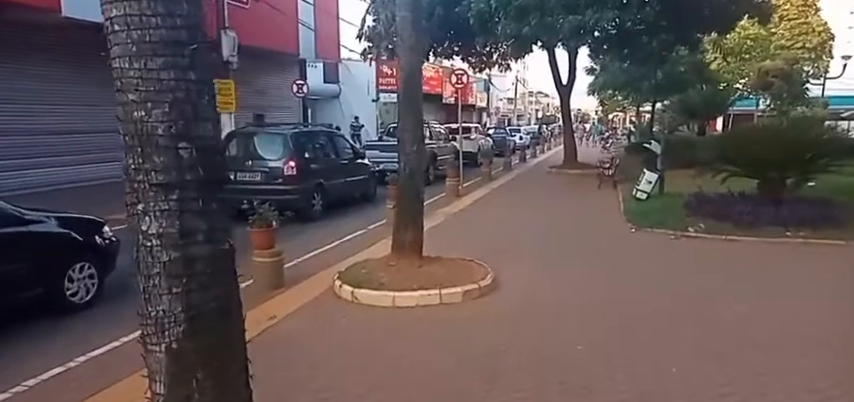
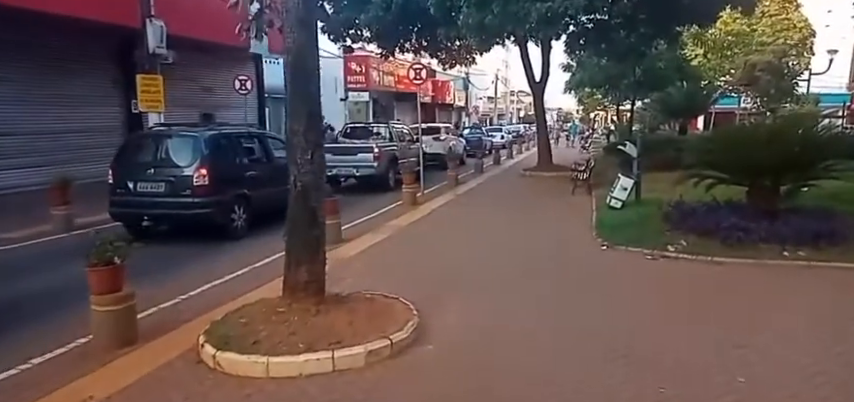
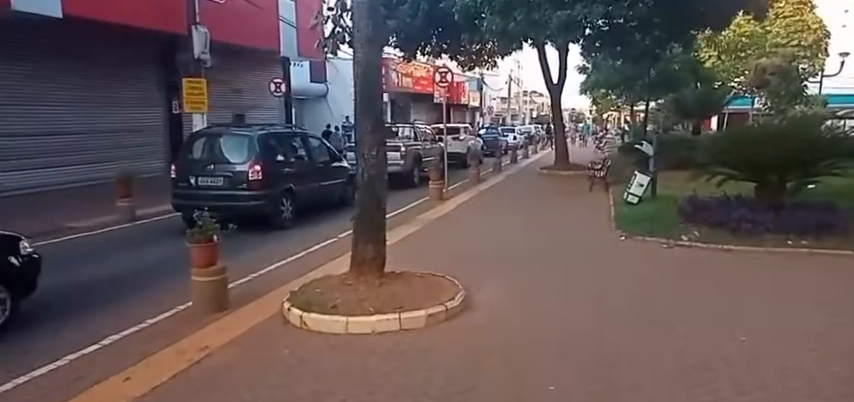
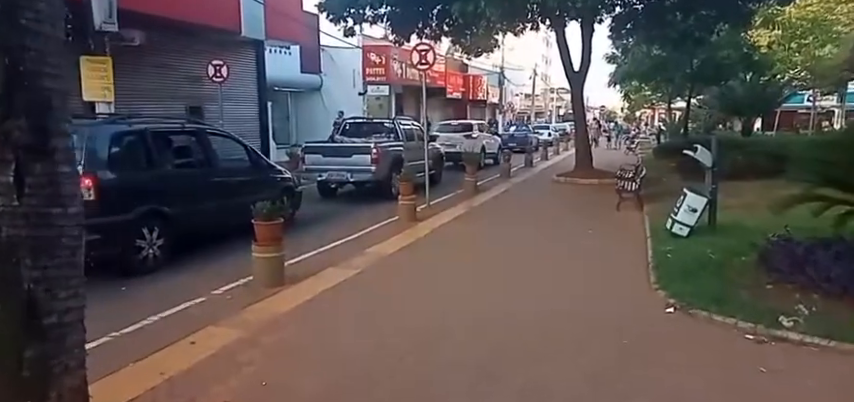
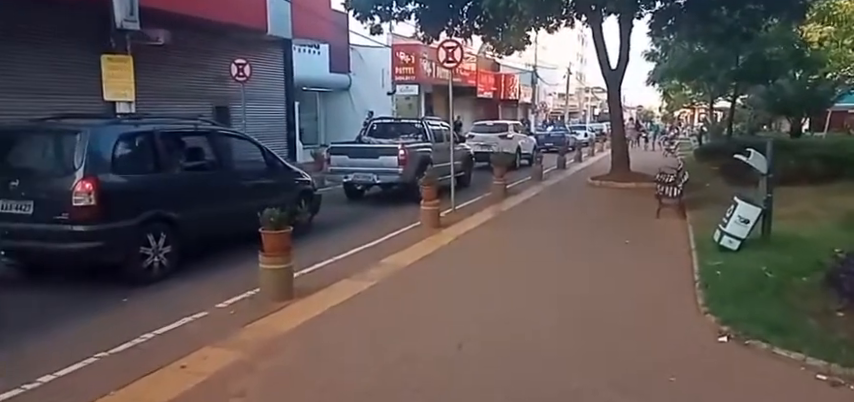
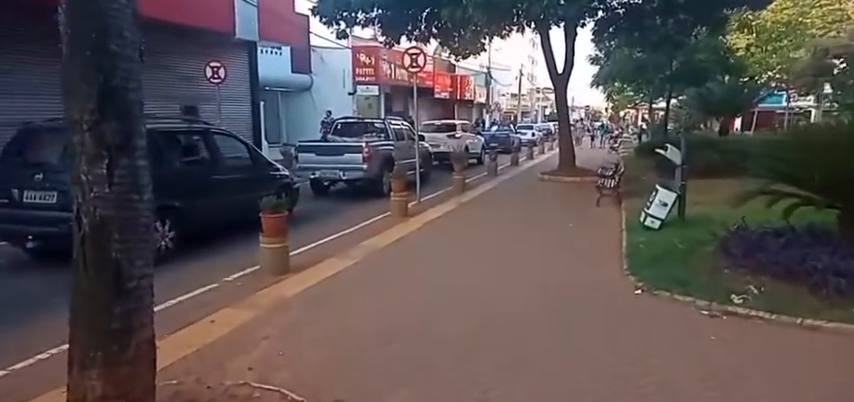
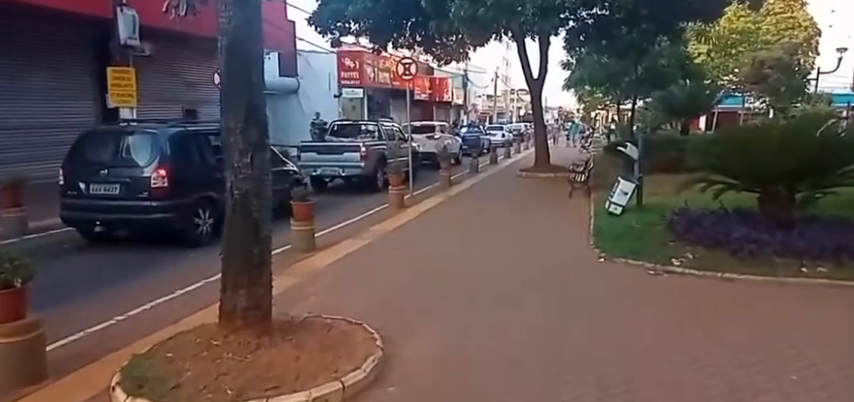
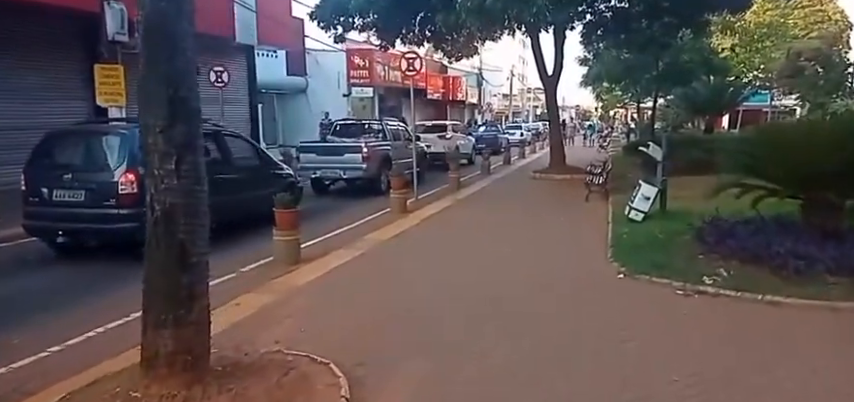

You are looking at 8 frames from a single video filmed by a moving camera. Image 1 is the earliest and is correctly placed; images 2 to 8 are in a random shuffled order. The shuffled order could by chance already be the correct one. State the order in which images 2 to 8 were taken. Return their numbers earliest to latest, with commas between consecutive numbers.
3, 2, 7, 8, 6, 4, 5
